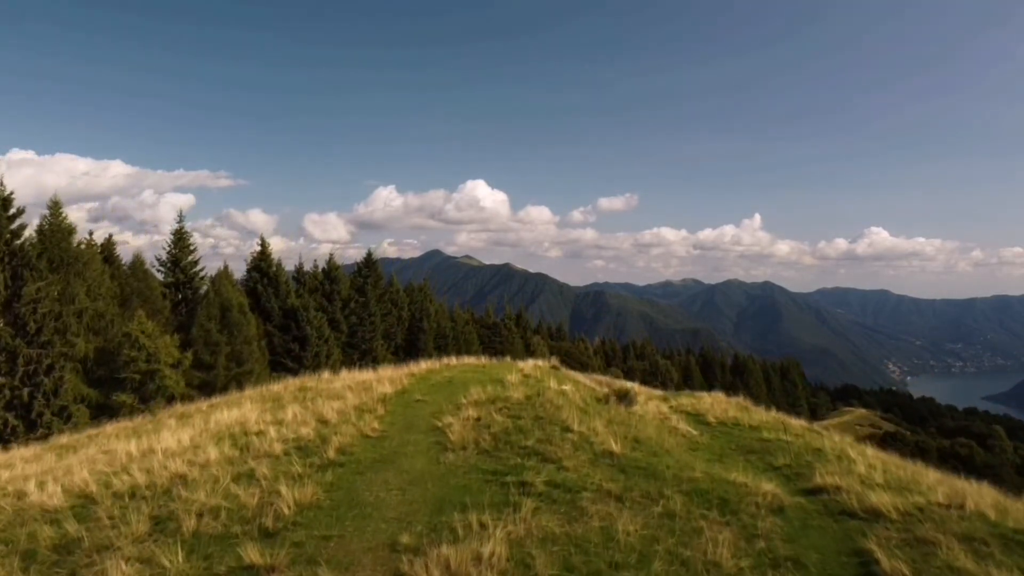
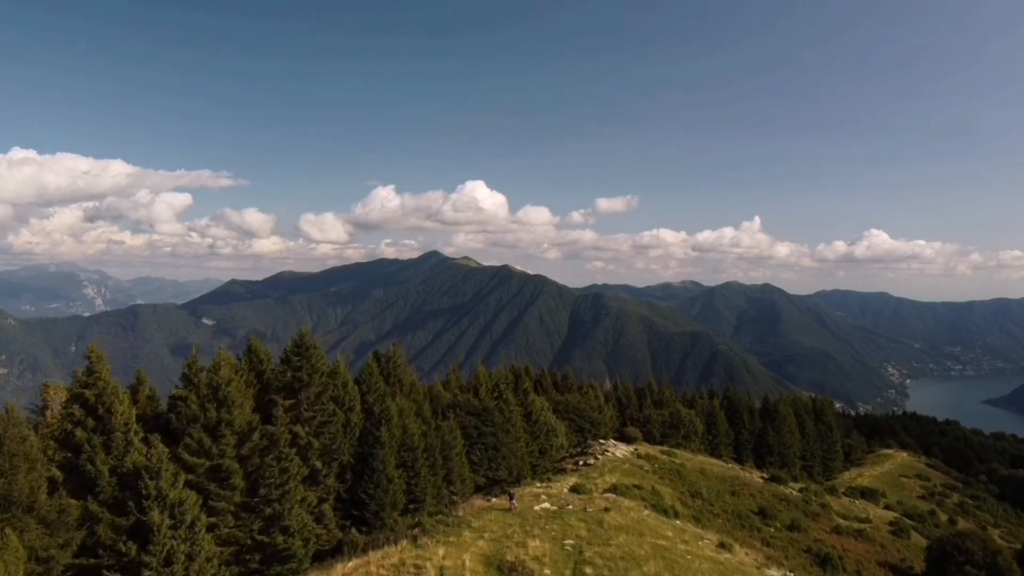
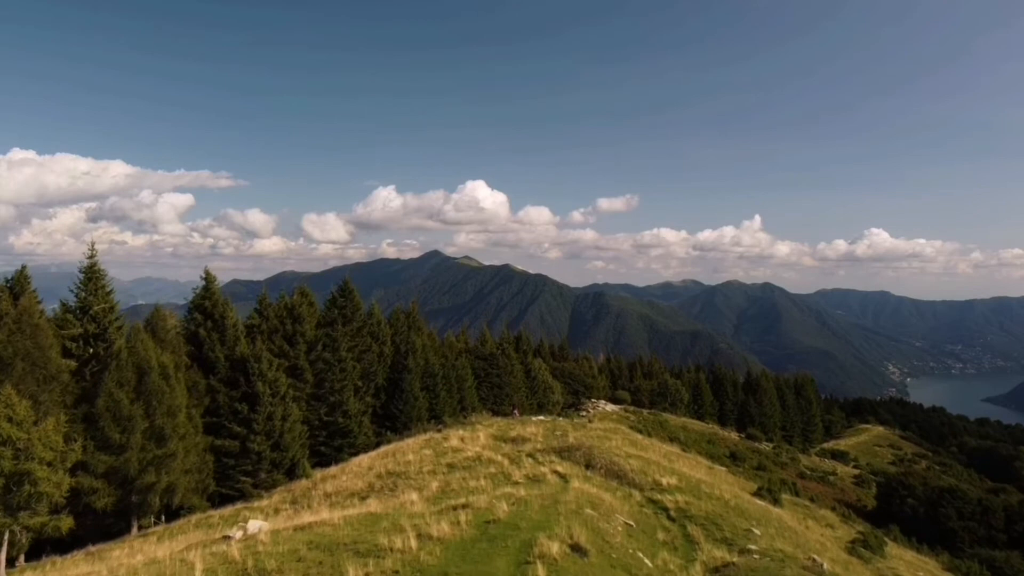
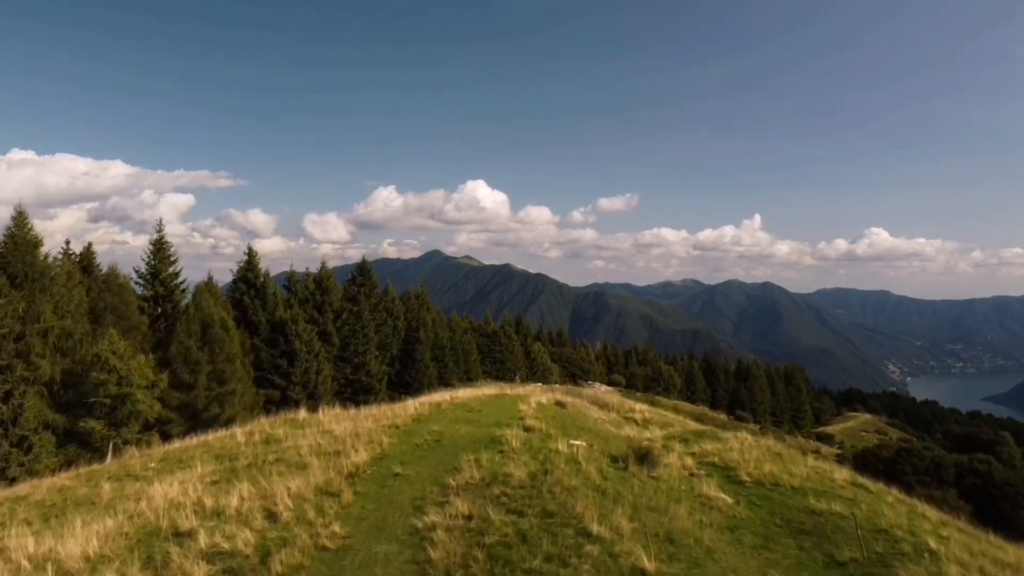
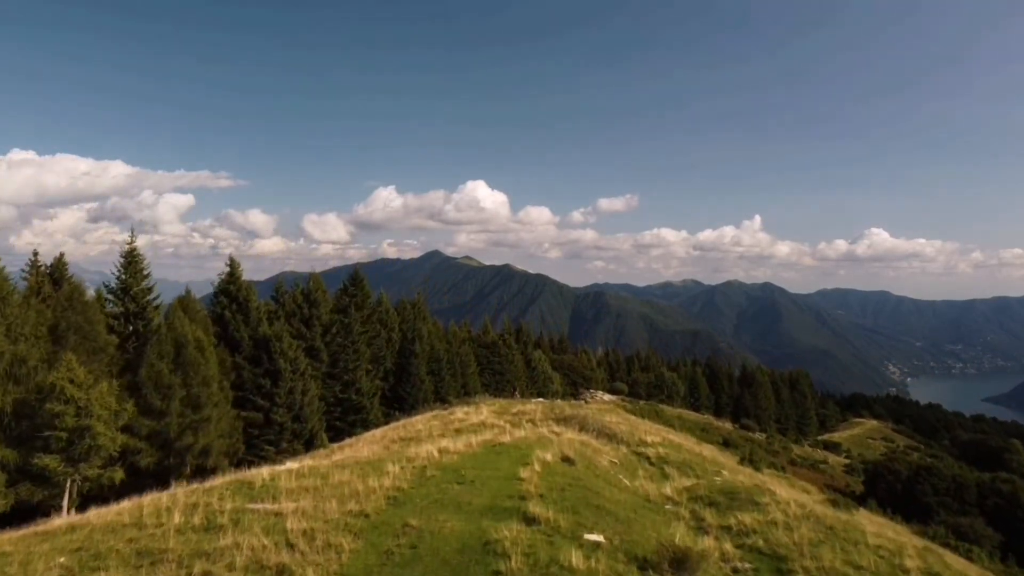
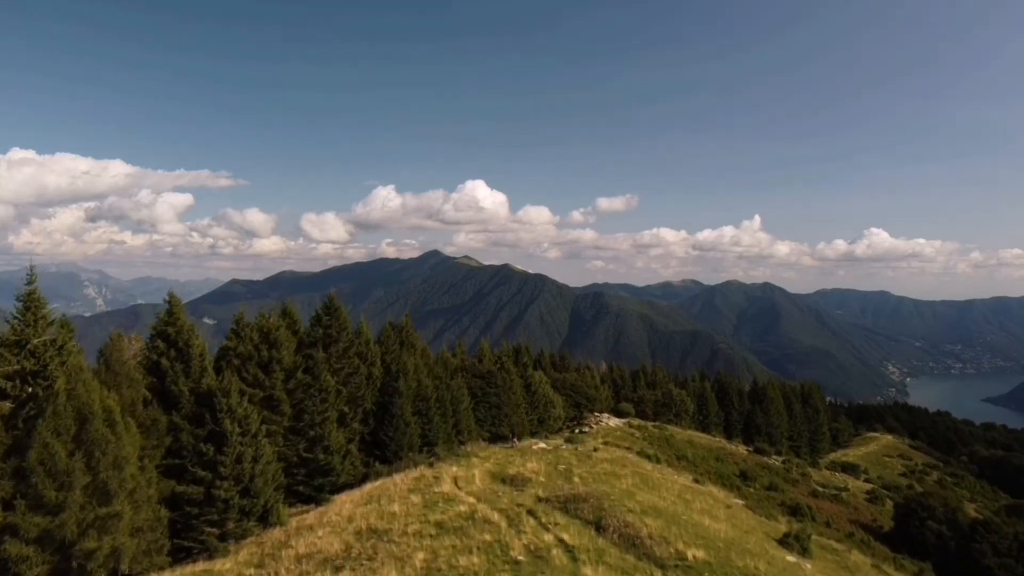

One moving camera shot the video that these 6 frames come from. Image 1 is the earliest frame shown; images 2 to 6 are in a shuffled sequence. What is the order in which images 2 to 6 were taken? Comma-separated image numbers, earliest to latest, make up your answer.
4, 5, 3, 6, 2
